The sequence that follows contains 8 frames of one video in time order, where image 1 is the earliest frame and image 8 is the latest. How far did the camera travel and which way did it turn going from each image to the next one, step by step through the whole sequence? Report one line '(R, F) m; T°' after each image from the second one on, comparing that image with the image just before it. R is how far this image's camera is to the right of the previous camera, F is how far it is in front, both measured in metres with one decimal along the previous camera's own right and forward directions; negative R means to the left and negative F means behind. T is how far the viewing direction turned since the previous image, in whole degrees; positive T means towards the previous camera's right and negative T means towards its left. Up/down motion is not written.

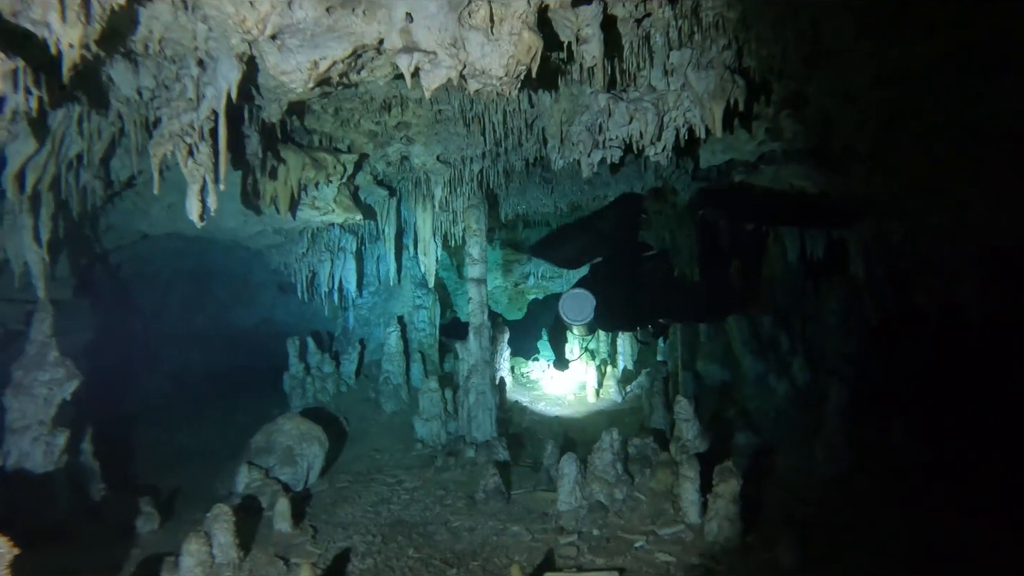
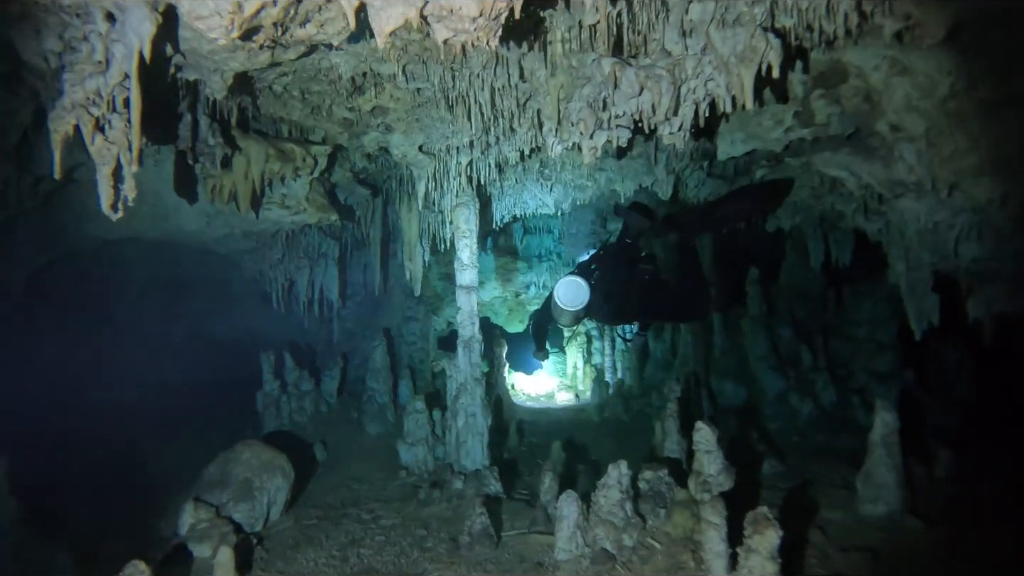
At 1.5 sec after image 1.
(+0.2, +1.2) m; 0°
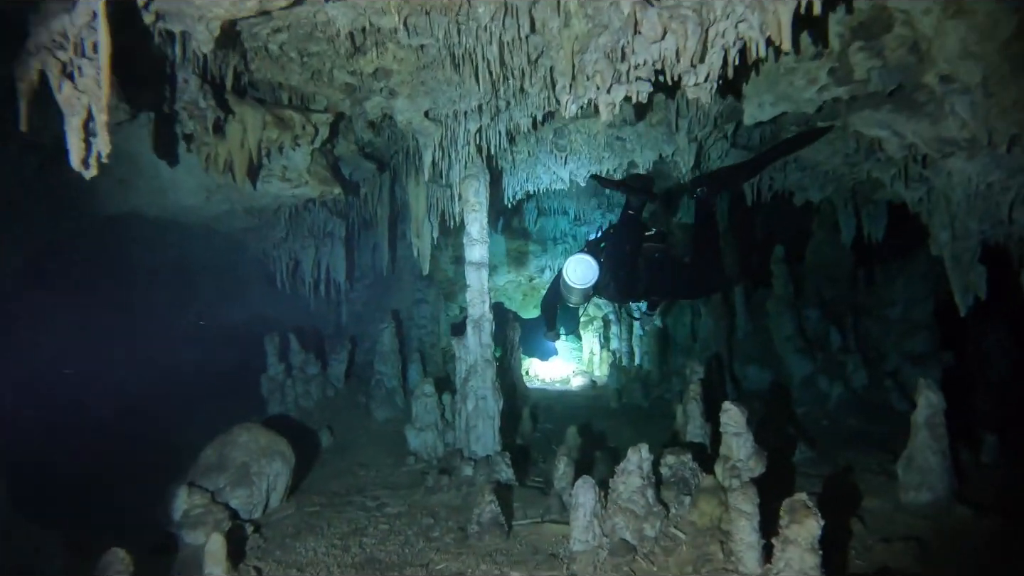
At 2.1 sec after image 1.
(0.0, +0.5) m; -1°
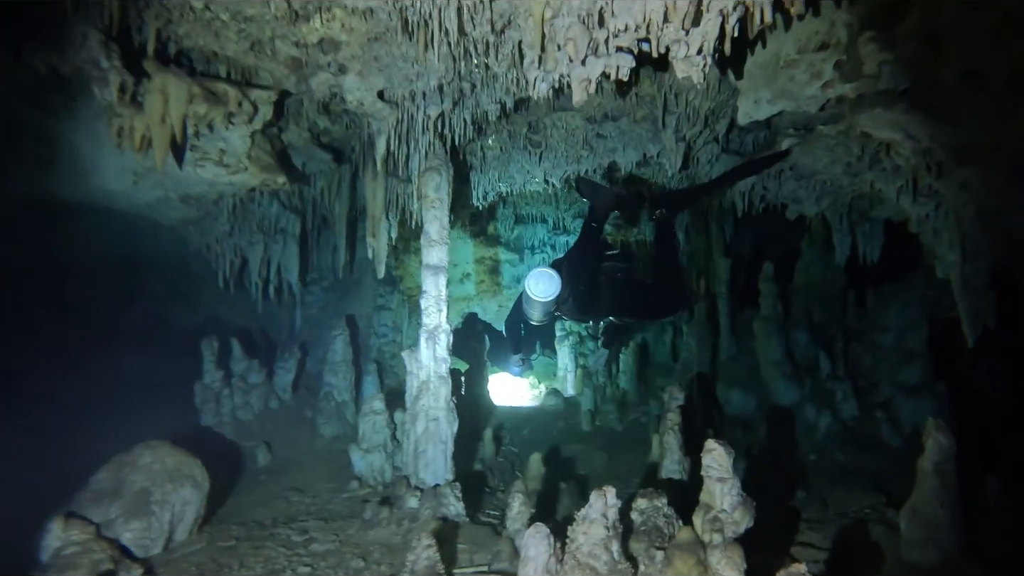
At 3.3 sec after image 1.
(+0.3, +1.0) m; +1°
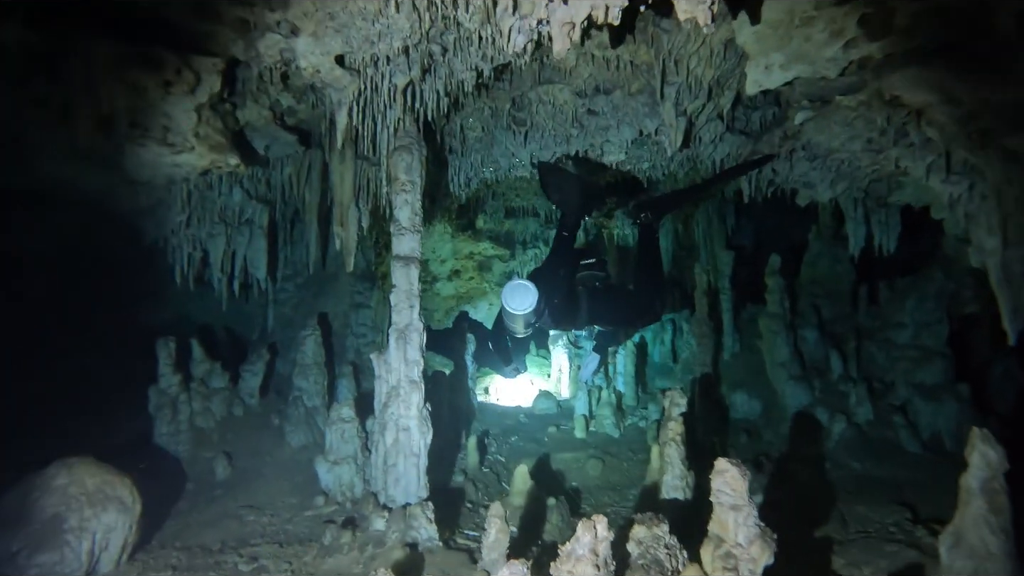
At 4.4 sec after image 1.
(+0.2, +0.9) m; 0°
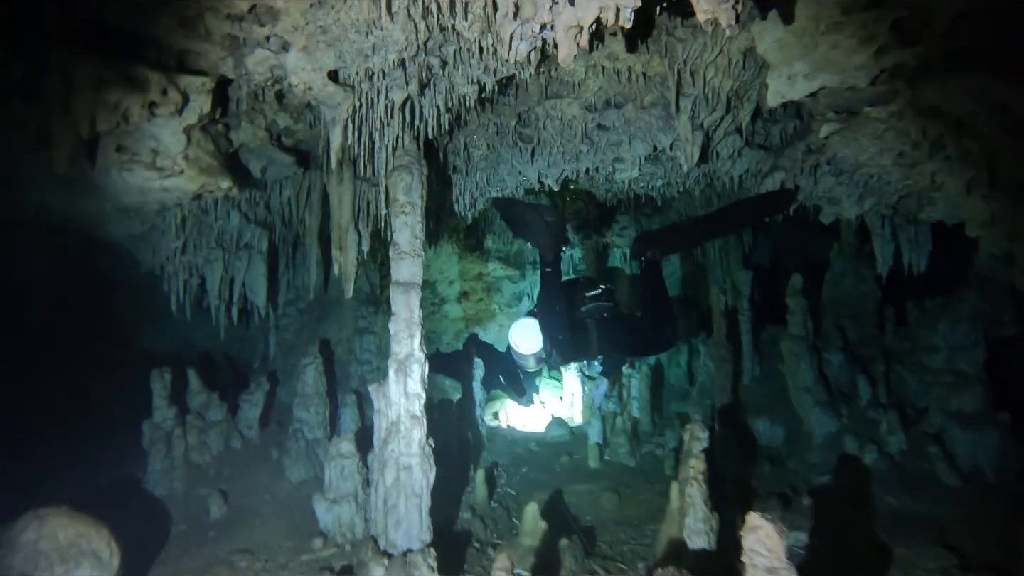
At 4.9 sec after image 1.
(+0.1, +0.5) m; -1°
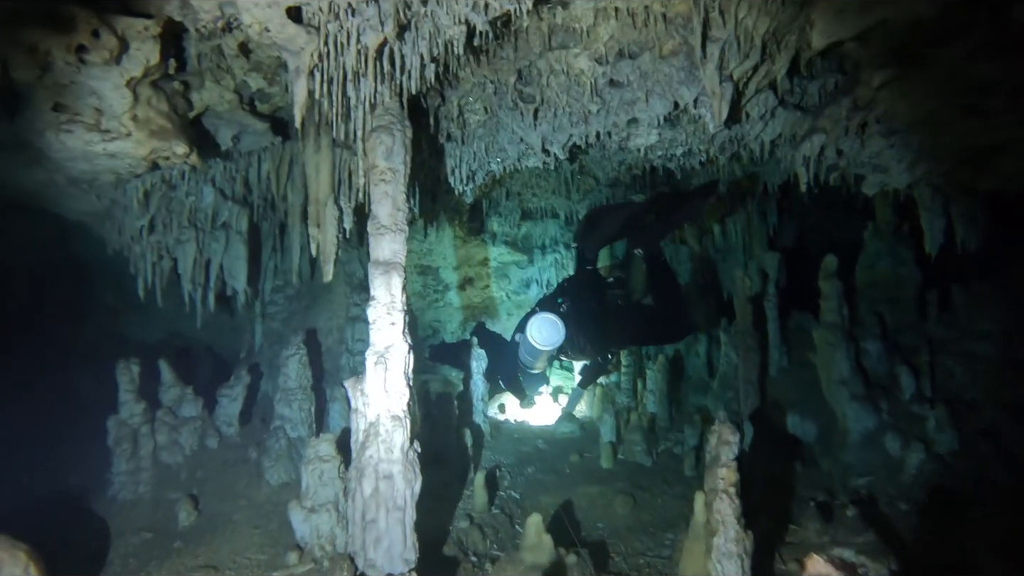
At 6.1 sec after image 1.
(+0.1, +1.0) m; -1°
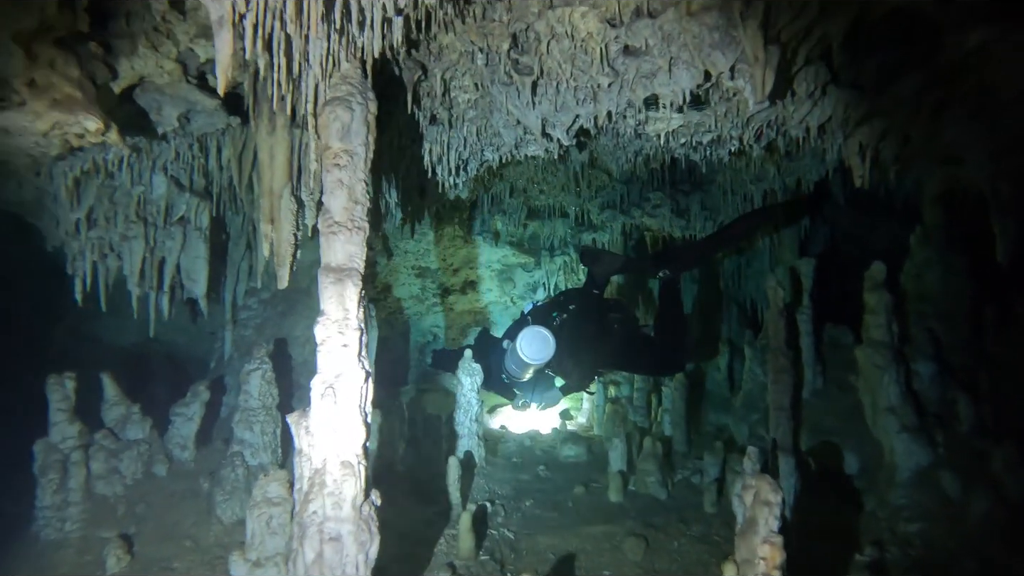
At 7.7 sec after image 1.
(+0.2, +1.2) m; -1°
